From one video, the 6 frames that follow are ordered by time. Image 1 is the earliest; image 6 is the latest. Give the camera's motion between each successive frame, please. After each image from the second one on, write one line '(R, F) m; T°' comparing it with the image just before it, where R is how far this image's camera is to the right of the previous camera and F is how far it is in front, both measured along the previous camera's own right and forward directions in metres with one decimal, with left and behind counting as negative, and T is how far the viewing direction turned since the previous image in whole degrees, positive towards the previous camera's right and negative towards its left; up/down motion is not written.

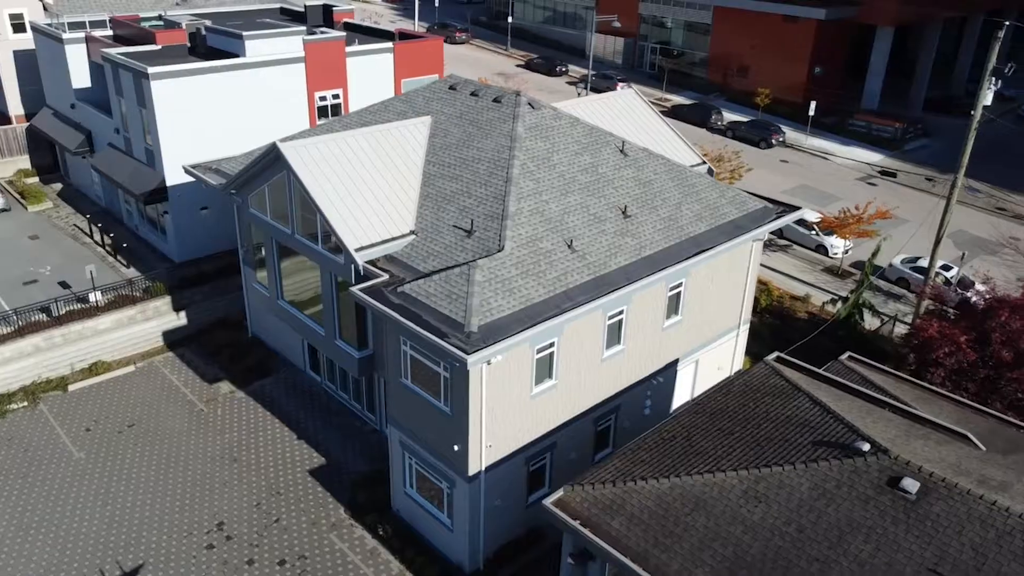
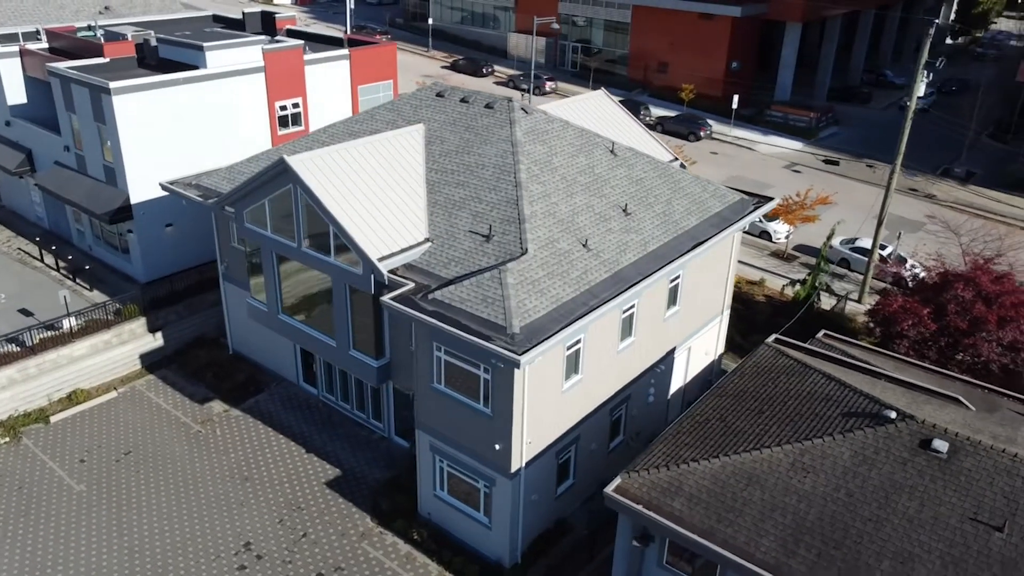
(-3.0, -0.4) m; +7°
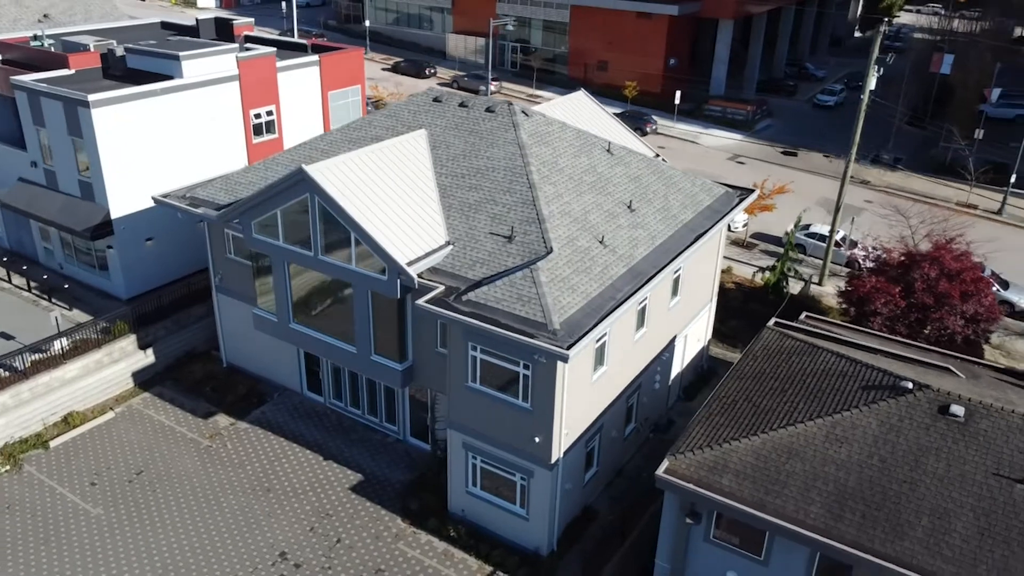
(-2.7, -0.5) m; +6°
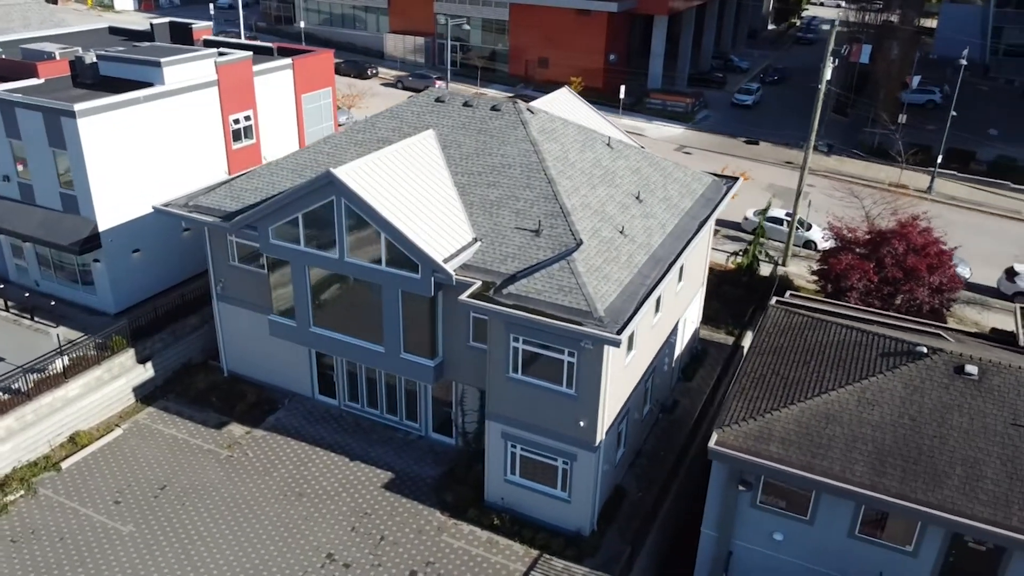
(-3.0, -0.5) m; +6°
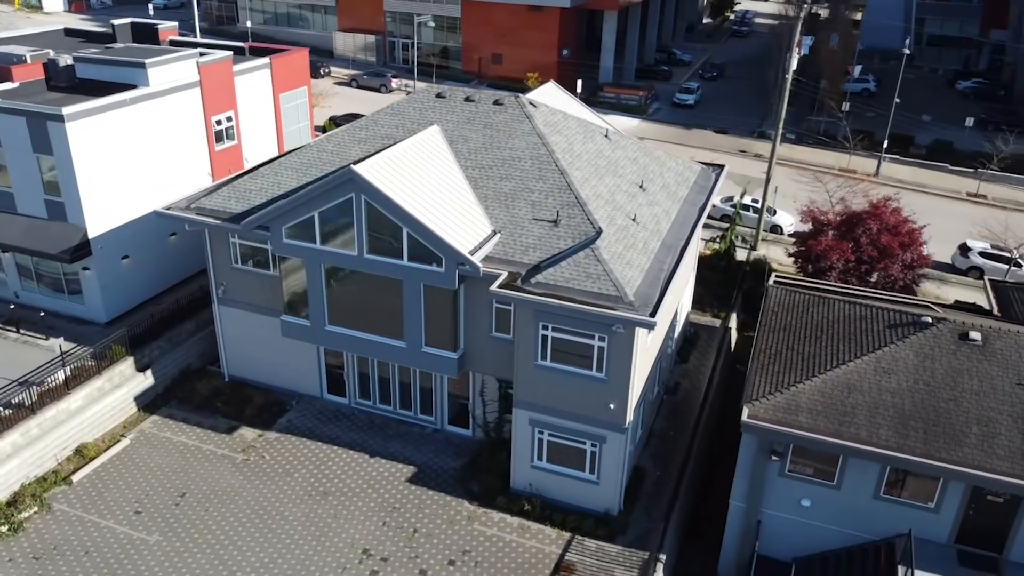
(-2.4, -0.3) m; +5°
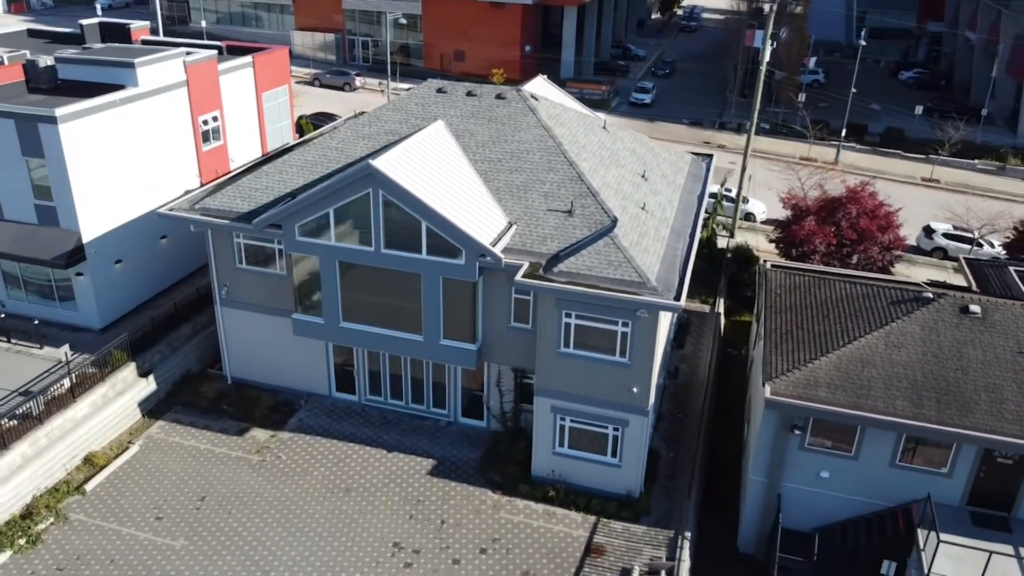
(-2.0, -0.2) m; +4°
